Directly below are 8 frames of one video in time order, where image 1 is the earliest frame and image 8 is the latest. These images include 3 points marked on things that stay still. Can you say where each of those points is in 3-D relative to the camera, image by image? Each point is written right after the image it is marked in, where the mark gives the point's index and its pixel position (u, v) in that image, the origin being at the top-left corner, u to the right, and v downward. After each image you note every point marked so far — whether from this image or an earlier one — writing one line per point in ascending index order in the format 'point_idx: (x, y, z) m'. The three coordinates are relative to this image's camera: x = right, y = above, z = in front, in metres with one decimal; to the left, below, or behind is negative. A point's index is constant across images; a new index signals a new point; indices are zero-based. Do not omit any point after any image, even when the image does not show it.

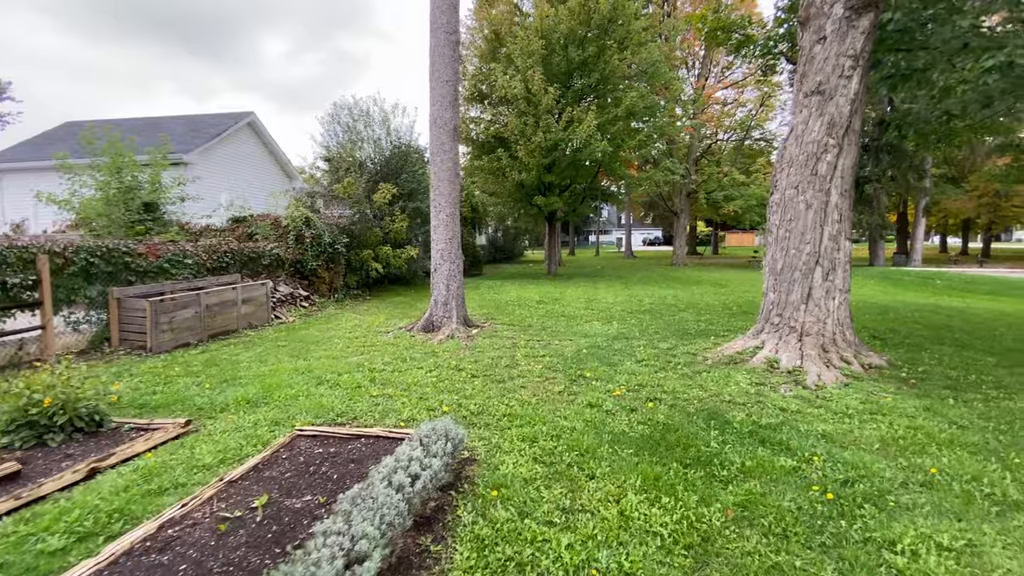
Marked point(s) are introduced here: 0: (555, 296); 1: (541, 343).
0: (+1.1, -0.2, +11.5) m
1: (+0.4, -0.8, +6.5) m
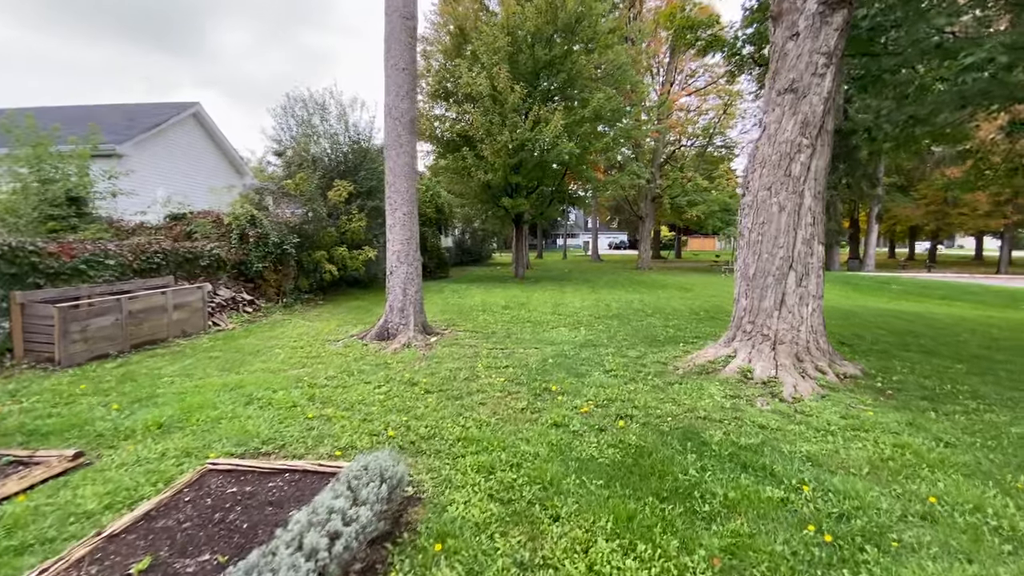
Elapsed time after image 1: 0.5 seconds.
0: (+0.2, -0.3, +11.1) m
1: (-0.1, -0.8, +6.1) m
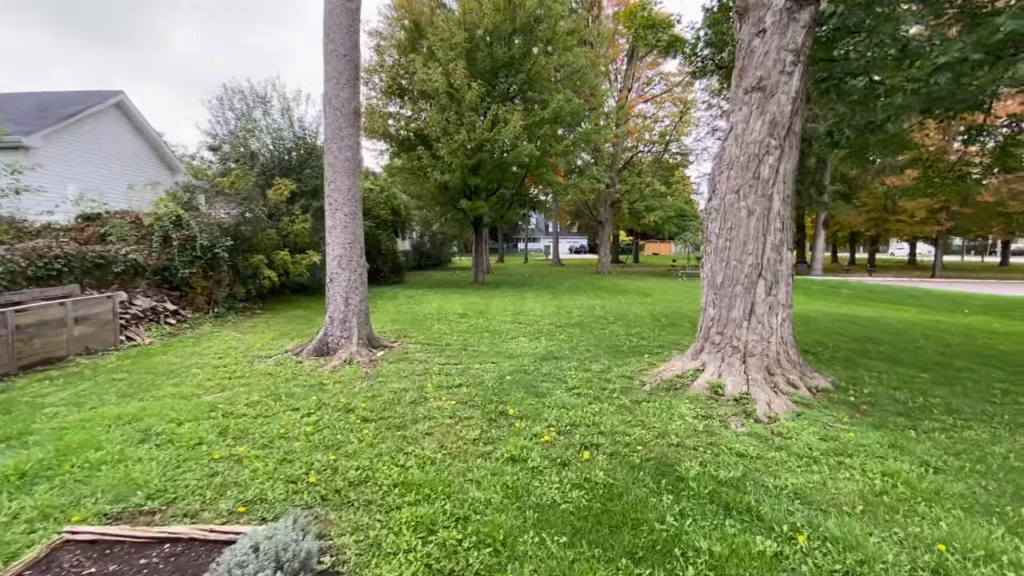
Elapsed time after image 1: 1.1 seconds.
0: (-0.8, -0.4, +10.6) m
1: (-0.6, -0.9, +5.5) m
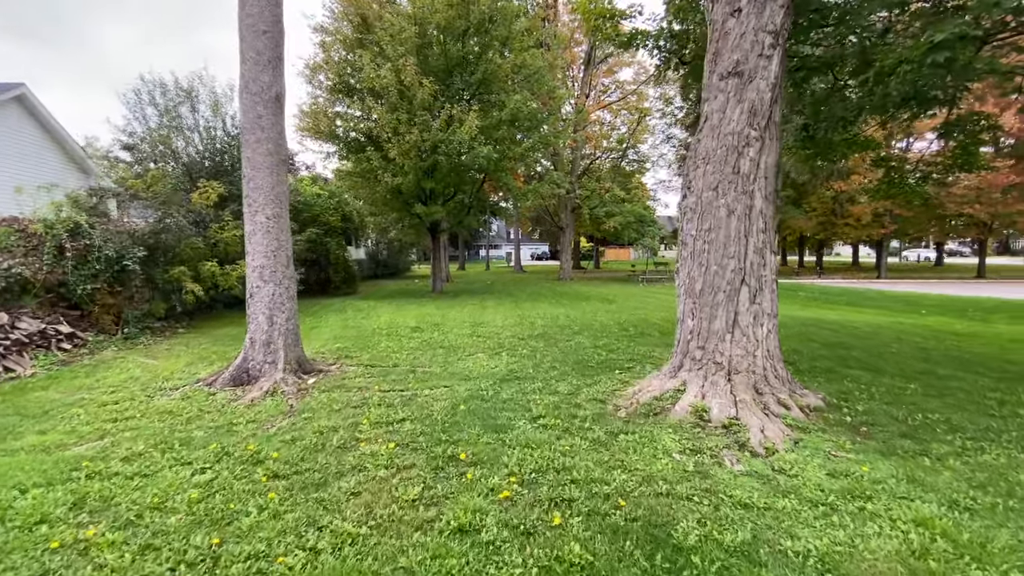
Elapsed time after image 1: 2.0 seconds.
0: (-1.6, -0.7, +9.8) m
1: (-1.1, -1.1, +4.7) m
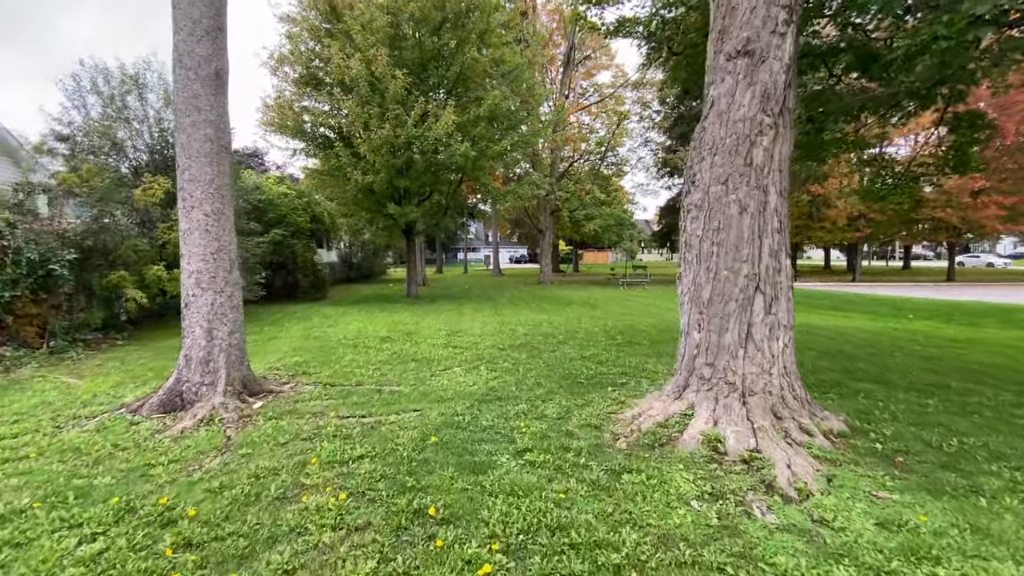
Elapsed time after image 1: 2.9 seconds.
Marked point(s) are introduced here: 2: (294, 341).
0: (-2.0, -0.8, +9.0) m
1: (-1.3, -1.2, +4.0) m
2: (-3.7, -0.9, +7.9) m
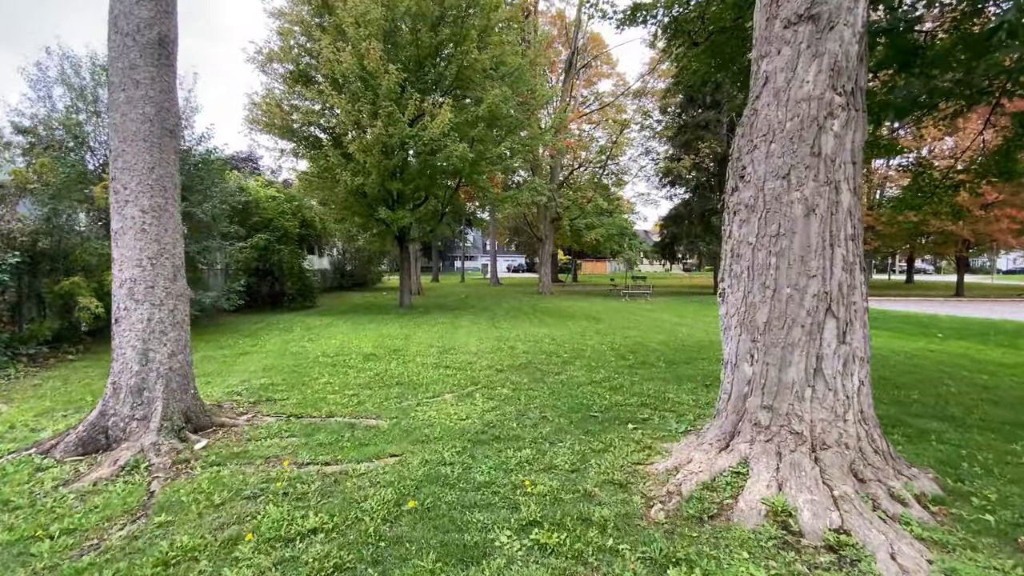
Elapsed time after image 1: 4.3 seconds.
0: (-2.1, -1.0, +8.2) m
1: (-1.3, -1.3, +3.2) m
2: (-3.7, -1.0, +7.0) m
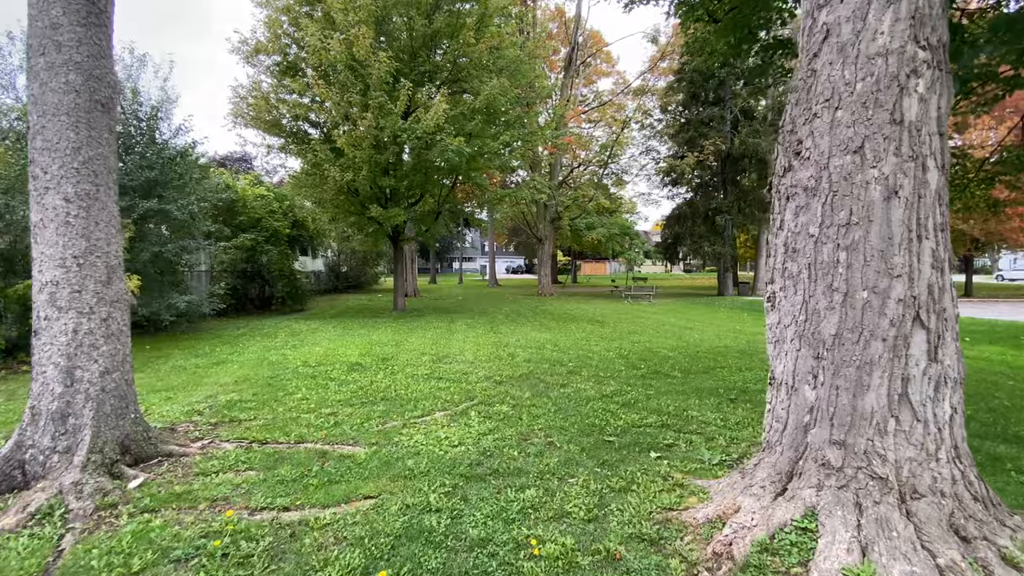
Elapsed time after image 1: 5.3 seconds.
0: (-2.1, -1.0, +7.6) m
1: (-1.2, -1.3, +2.5) m
2: (-3.7, -1.1, +6.4) m
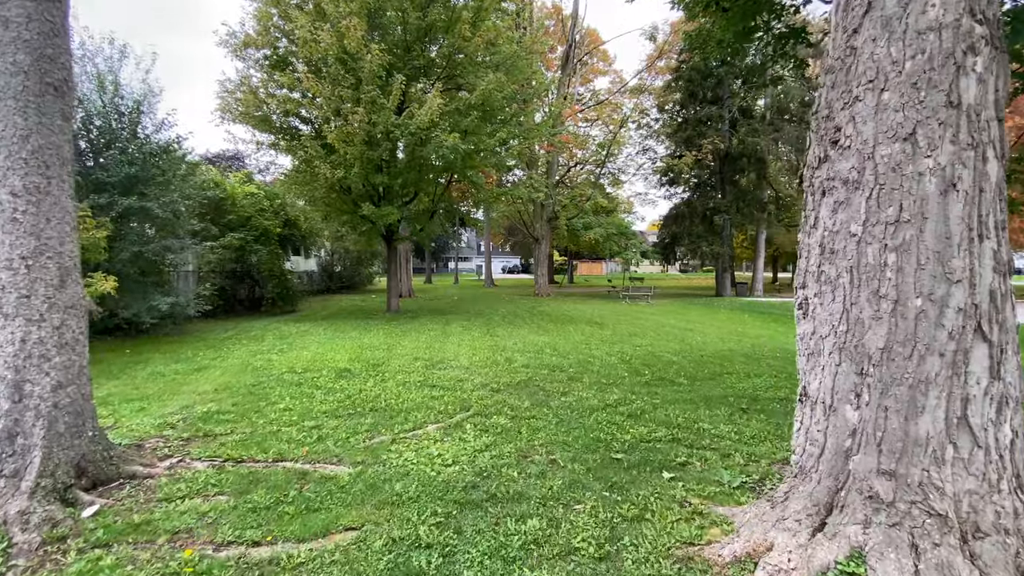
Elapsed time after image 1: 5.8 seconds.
0: (-2.1, -1.0, +7.2) m
1: (-1.2, -1.3, +2.2) m
2: (-3.7, -1.1, +6.1) m
